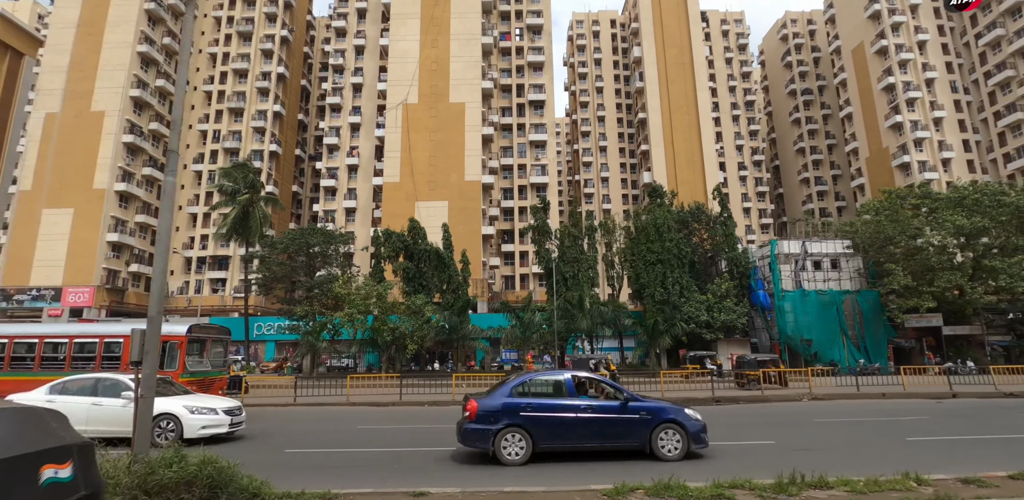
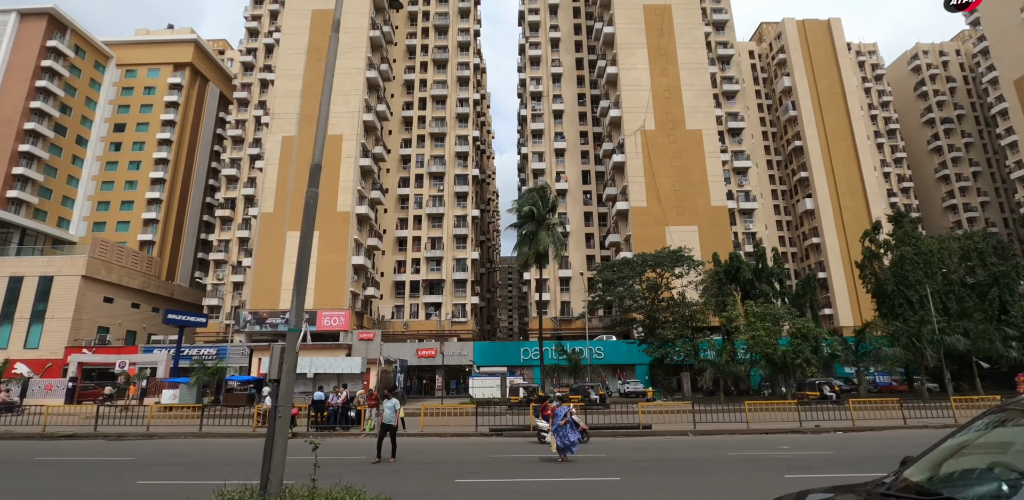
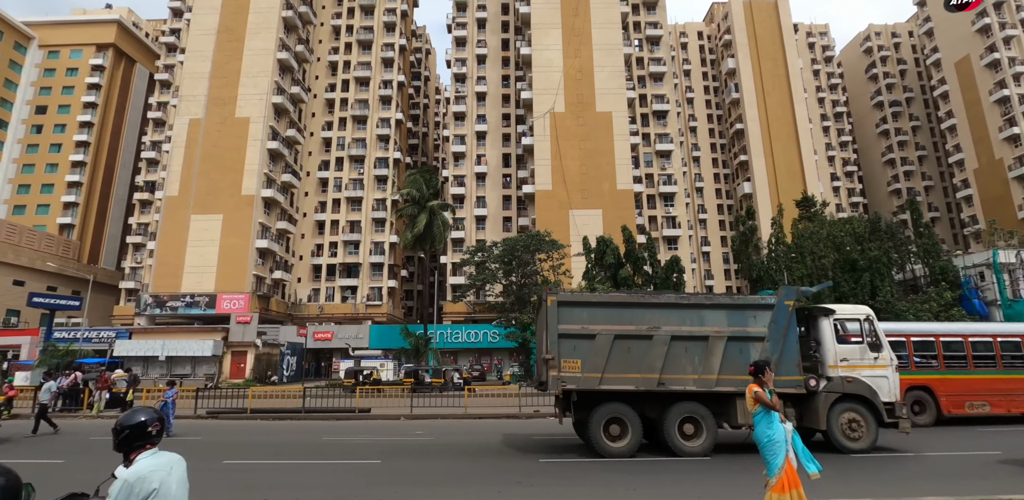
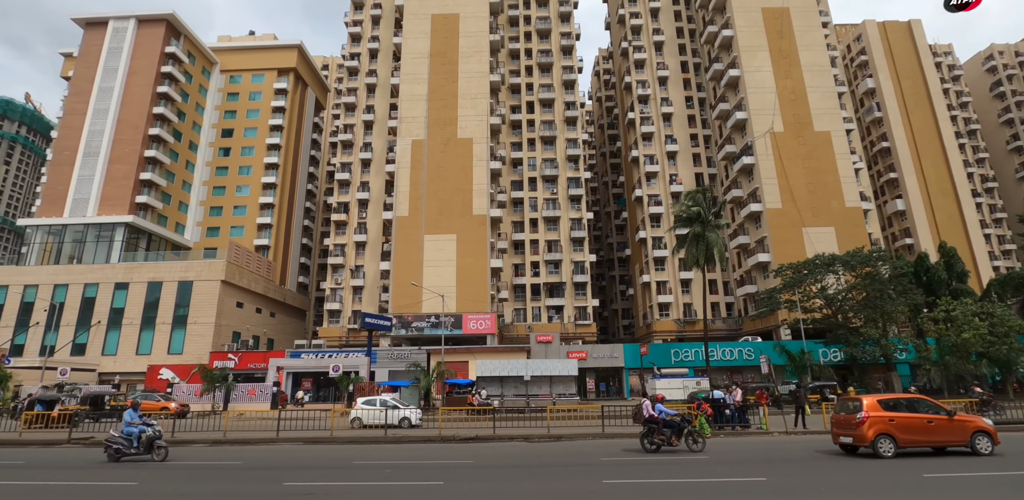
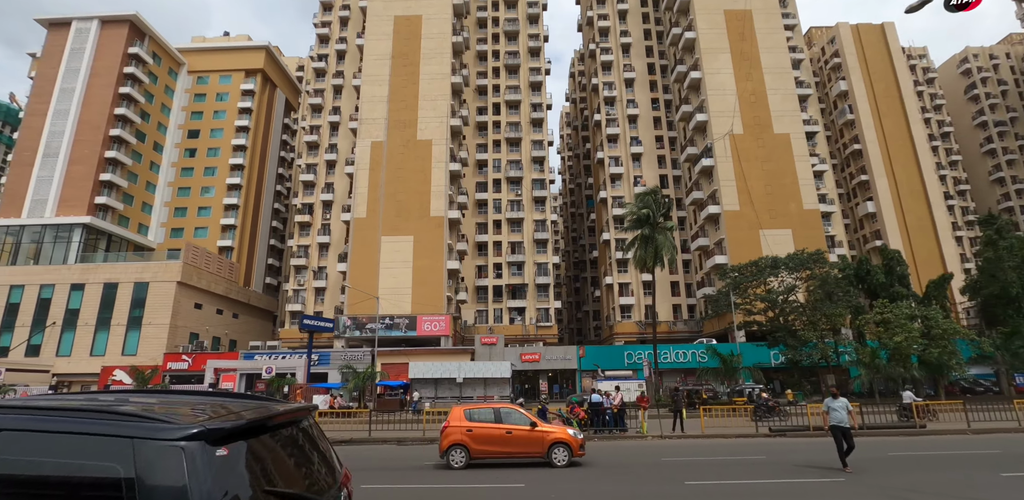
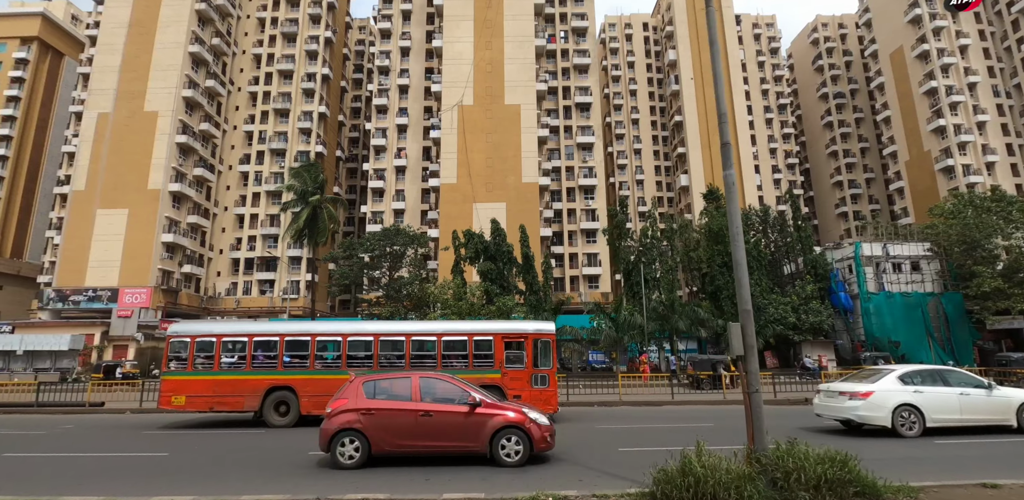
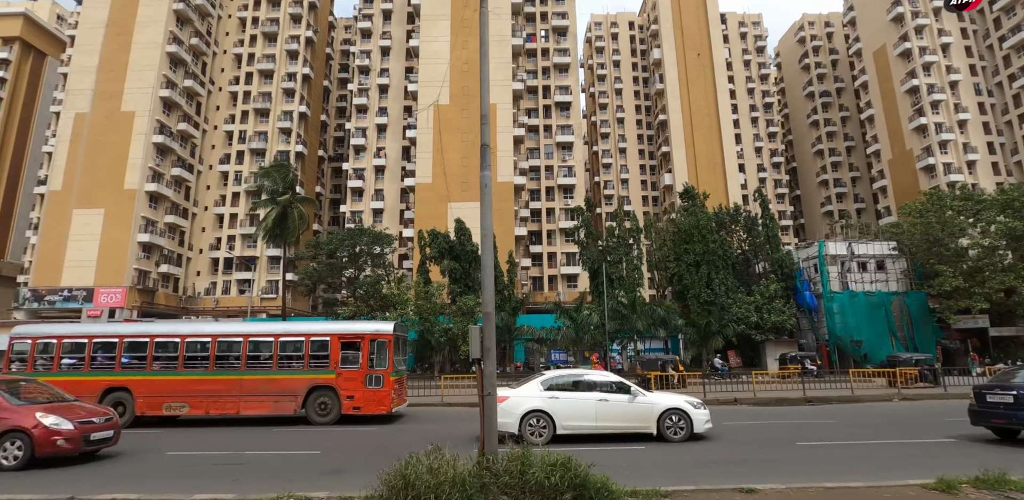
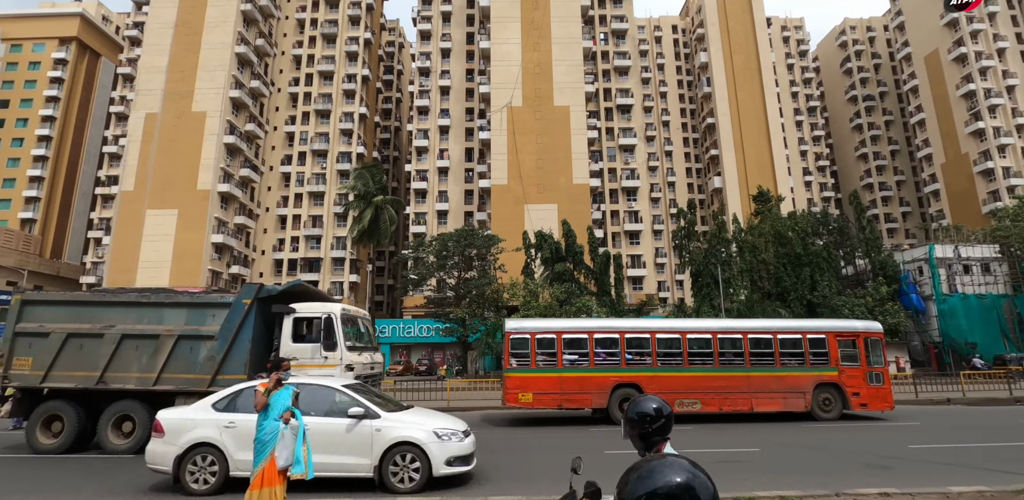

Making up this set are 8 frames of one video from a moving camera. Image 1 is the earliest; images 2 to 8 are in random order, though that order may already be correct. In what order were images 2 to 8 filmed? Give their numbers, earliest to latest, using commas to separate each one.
7, 6, 8, 3, 2, 5, 4
